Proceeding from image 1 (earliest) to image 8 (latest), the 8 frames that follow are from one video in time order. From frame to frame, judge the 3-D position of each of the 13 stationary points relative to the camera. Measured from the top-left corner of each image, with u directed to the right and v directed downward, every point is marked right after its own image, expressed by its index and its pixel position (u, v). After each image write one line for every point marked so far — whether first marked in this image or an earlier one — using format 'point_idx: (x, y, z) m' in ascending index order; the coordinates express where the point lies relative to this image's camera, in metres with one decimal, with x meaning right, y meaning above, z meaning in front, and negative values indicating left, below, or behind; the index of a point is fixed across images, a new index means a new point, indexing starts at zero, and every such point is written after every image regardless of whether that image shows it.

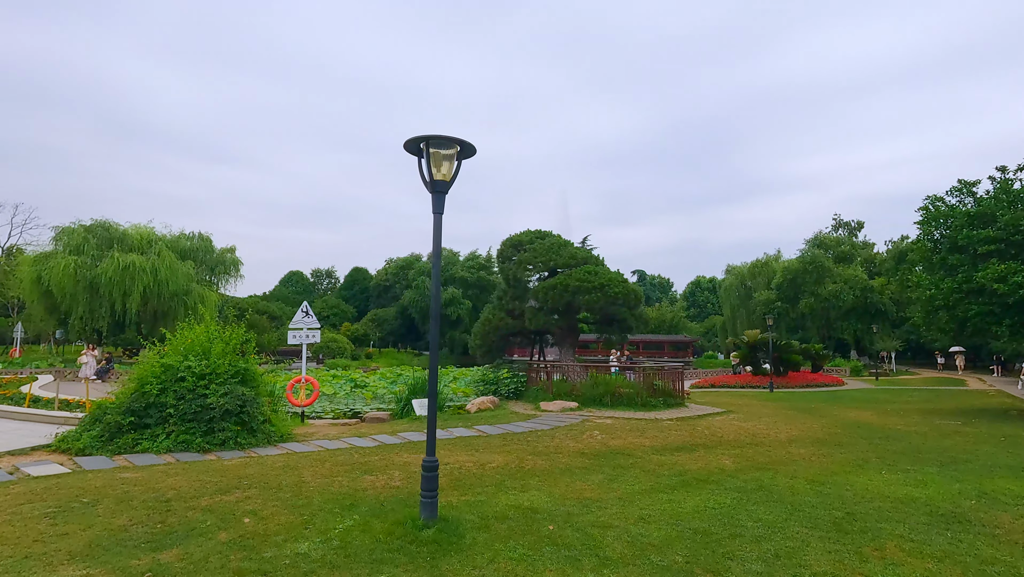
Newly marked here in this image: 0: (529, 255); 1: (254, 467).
0: (+0.5, +1.0, +15.6) m
1: (-3.1, -2.1, +6.3) m
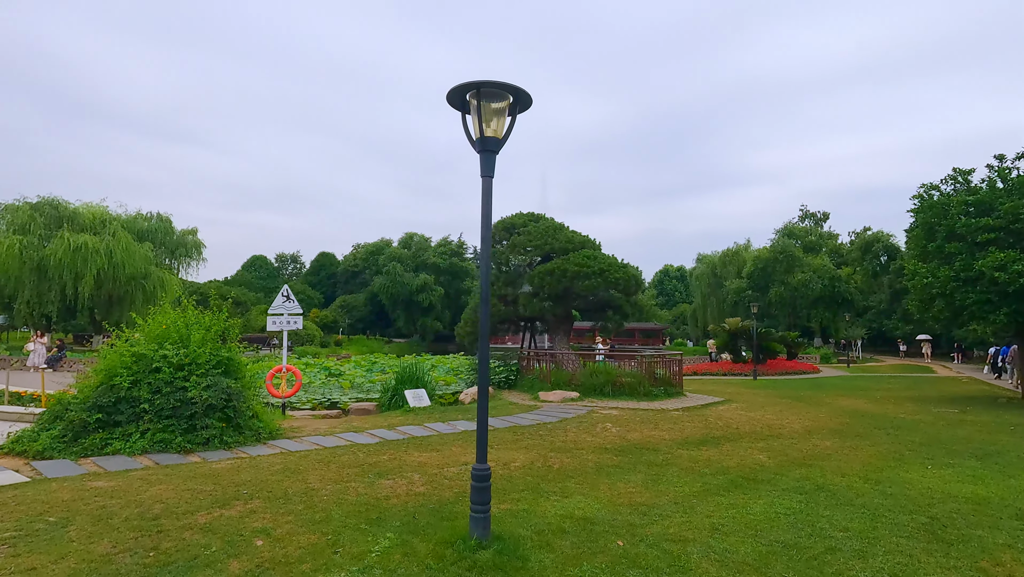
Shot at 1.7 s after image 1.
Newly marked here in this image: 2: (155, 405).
0: (+0.3, +1.4, +14.9) m
1: (-2.8, -1.9, +5.5) m
2: (-4.5, -1.5, +6.7) m
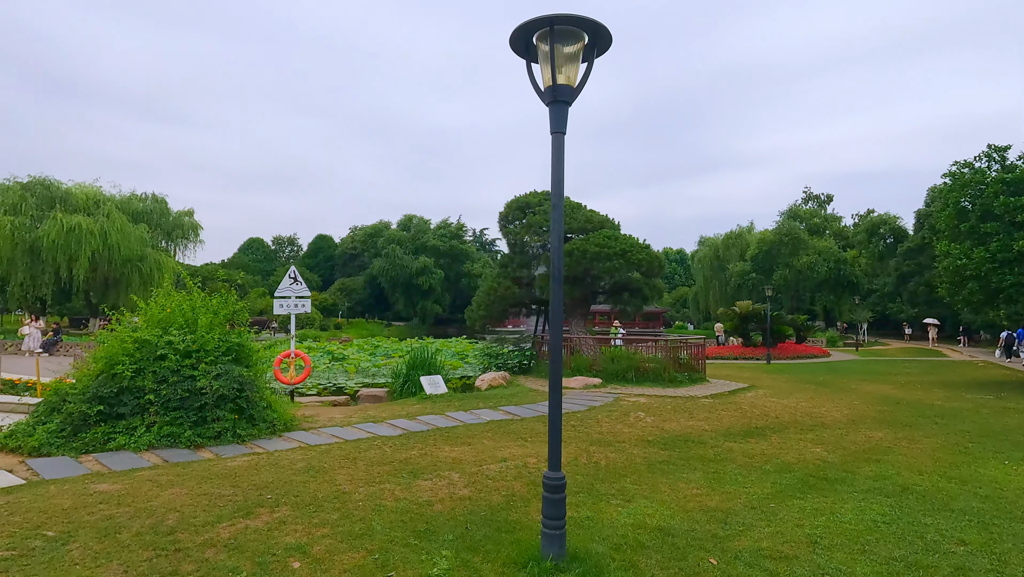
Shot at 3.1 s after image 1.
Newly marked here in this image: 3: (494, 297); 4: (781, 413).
0: (+0.7, +1.9, +14.3) m
1: (-2.3, -1.7, +5.0) m
2: (-4.1, -1.2, +6.2) m
3: (-0.5, -0.2, +14.5) m
4: (+4.4, -2.1, +8.8) m
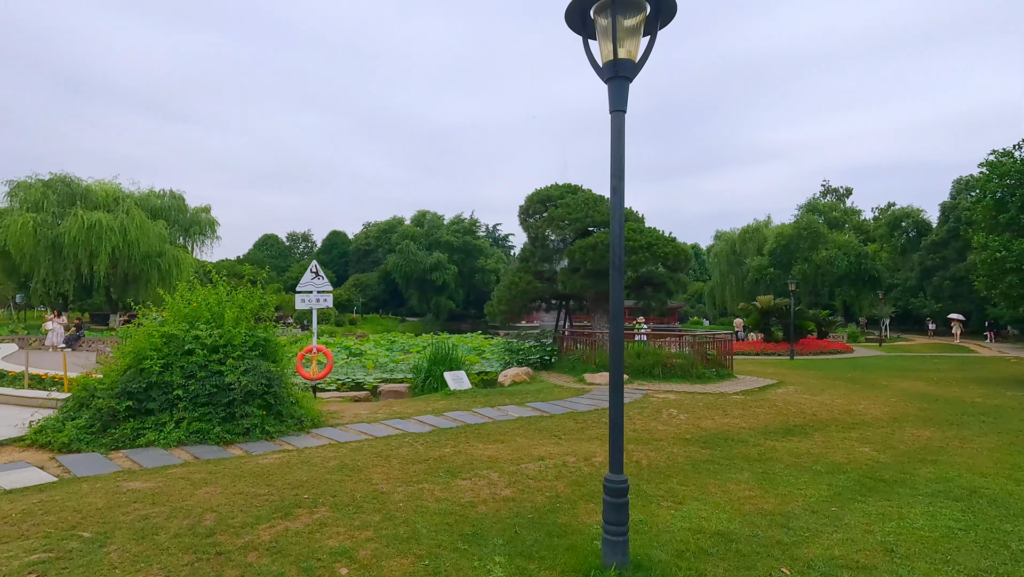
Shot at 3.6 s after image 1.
0: (+1.3, +2.1, +14.0) m
1: (-1.9, -1.7, +4.9) m
2: (-3.7, -1.2, +6.1) m
3: (+0.1, -0.1, +14.3) m
4: (+4.9, -2.0, +8.5) m
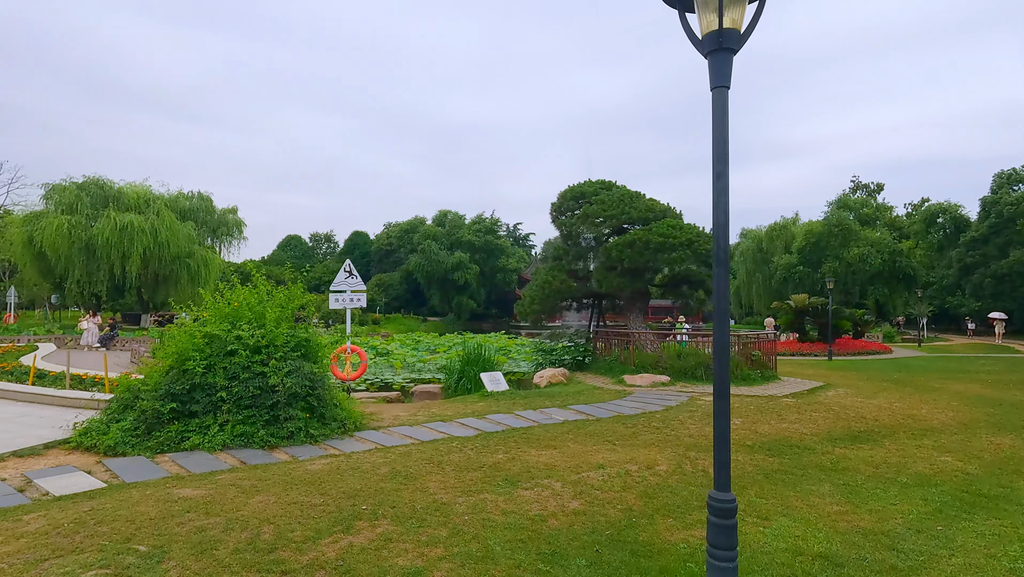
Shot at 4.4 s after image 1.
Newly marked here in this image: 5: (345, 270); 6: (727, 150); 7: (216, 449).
0: (+2.1, +2.1, +13.7) m
1: (-1.4, -1.6, +4.6) m
2: (-3.1, -1.2, +5.9) m
3: (+0.9, -0.1, +14.0) m
4: (+5.6, -1.9, +8.0) m
5: (-3.5, +0.4, +11.3) m
6: (+1.1, +0.7, +2.7) m
7: (-3.1, -1.7, +5.6) m
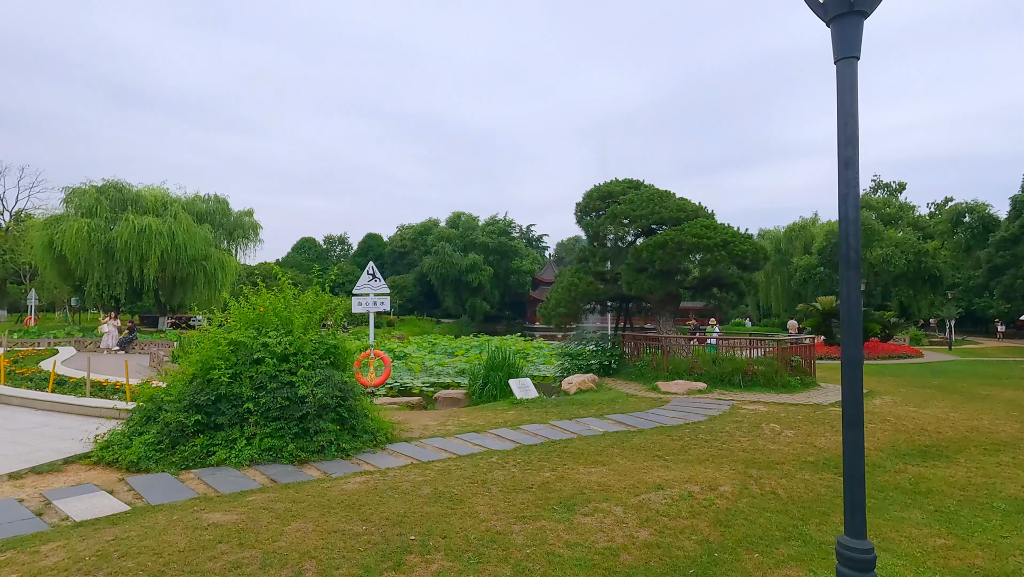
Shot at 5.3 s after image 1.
0: (+2.8, +2.0, +13.3) m
1: (-0.9, -1.7, +4.3) m
2: (-2.6, -1.2, +5.6) m
3: (+1.6, -0.1, +13.5) m
4: (+6.1, -2.0, +7.5) m
5: (-3.0, +0.3, +11.0) m
6: (+1.5, +0.7, +2.3) m
7: (-2.7, -1.7, +5.2) m
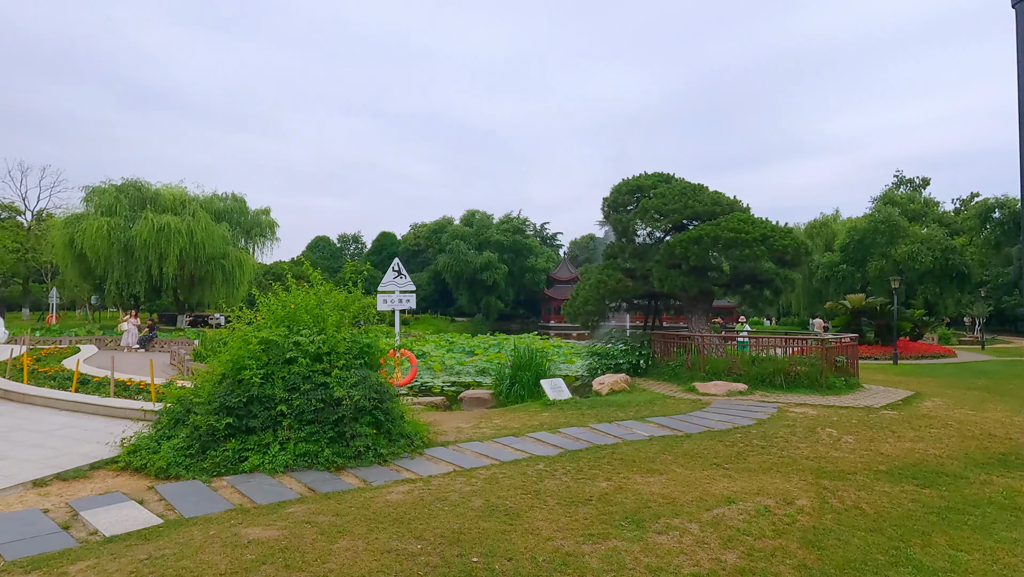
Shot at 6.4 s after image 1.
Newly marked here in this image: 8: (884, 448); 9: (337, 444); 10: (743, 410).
0: (+3.4, +2.1, +12.8) m
1: (-0.5, -1.6, +3.9) m
2: (-2.1, -1.2, +5.2) m
3: (+2.2, -0.1, +13.1) m
4: (+6.6, -1.9, +7.0) m
5: (-2.4, +0.4, +10.6) m
6: (+1.9, +0.7, +1.9) m
7: (-2.2, -1.7, +4.9) m
8: (+4.4, -1.9, +6.3) m
9: (-1.7, -1.5, +5.3) m
10: (+3.7, -1.9, +8.5) m
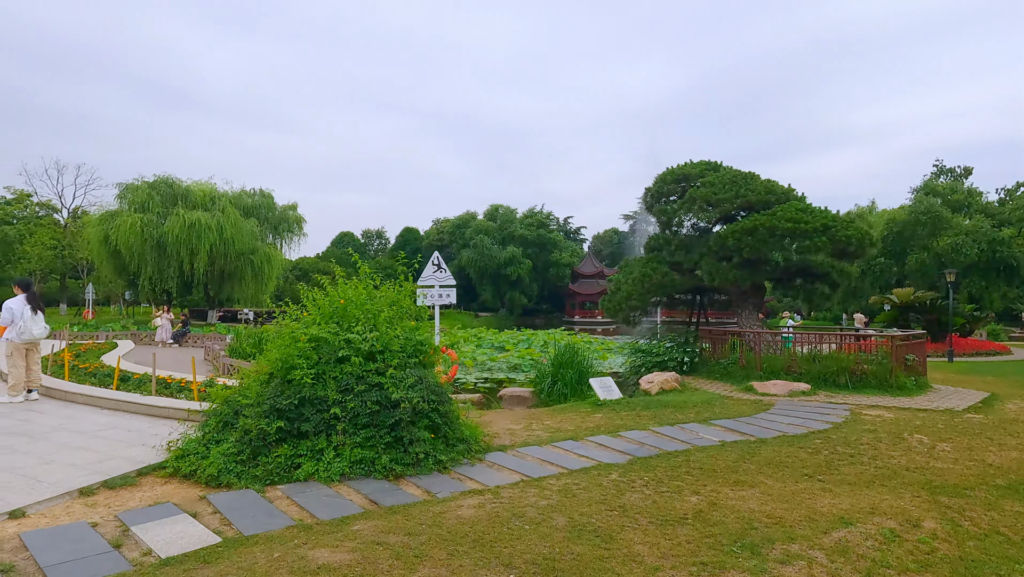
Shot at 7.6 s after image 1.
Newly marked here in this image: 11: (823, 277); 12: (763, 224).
0: (+4.4, +2.2, +12.2) m
1: (+0.1, -1.6, +3.5) m
2: (-1.5, -1.1, +4.9) m
3: (+3.2, +0.1, +12.6) m
4: (+7.3, -1.8, +6.3) m
5: (-1.5, +0.5, +10.3) m
6: (+2.4, +0.8, +1.4) m
7: (-1.5, -1.6, +4.6) m
8: (+5.1, -1.8, +5.7) m
9: (-1.1, -1.5, +4.9) m
10: (+4.4, -1.8, +7.9) m
11: (+6.9, +0.3, +11.7) m
12: (+5.2, +1.3, +11.2) m
